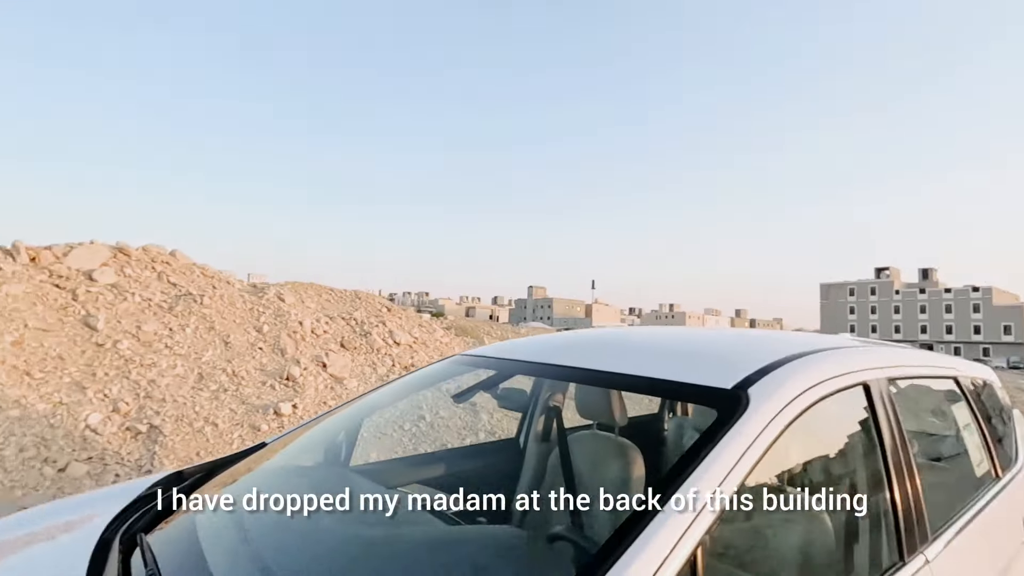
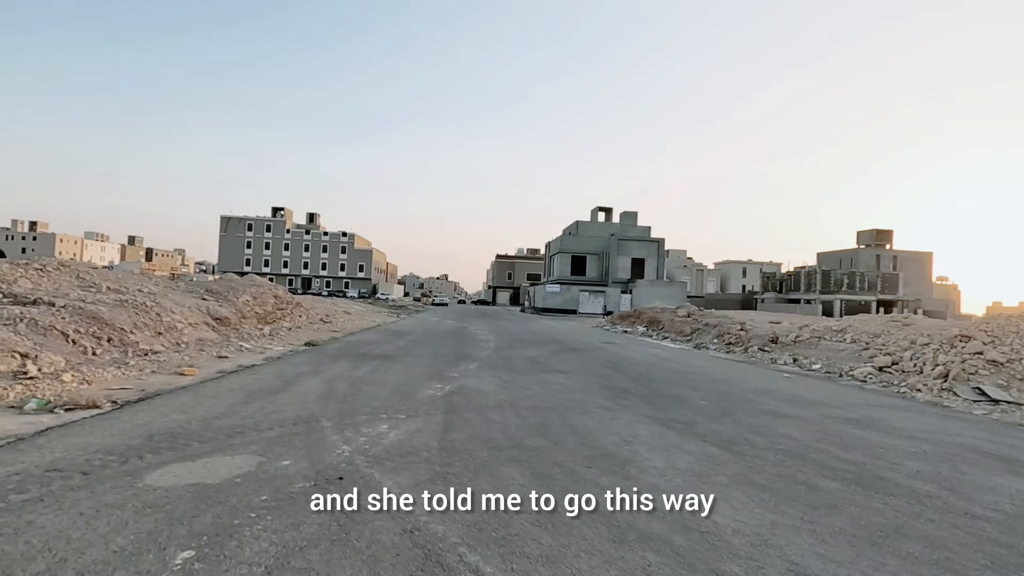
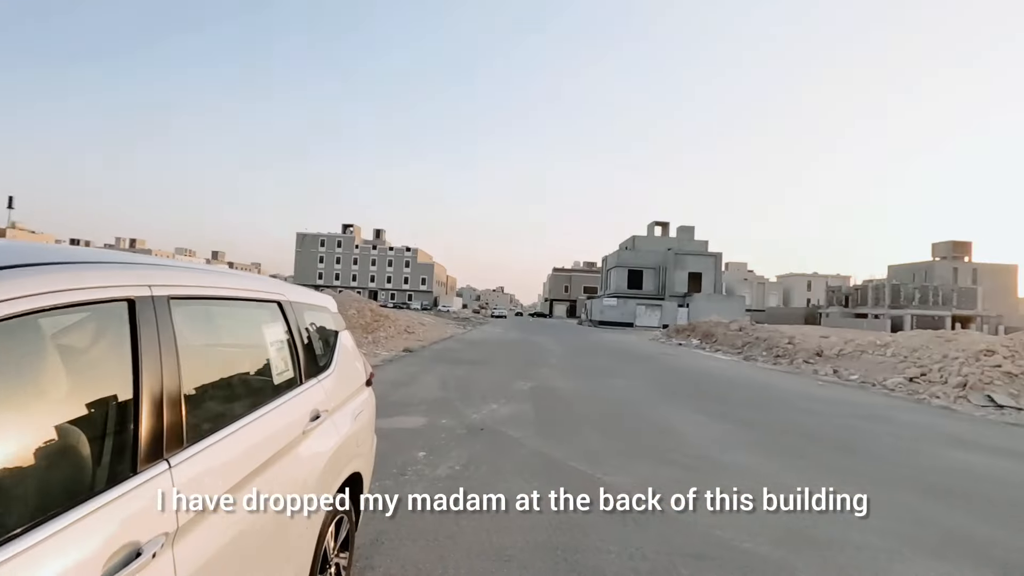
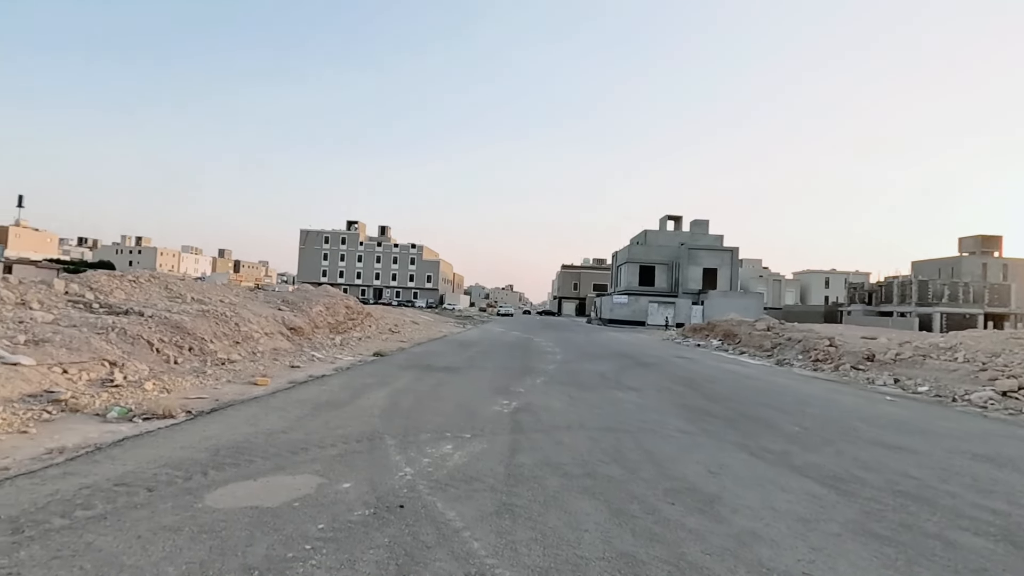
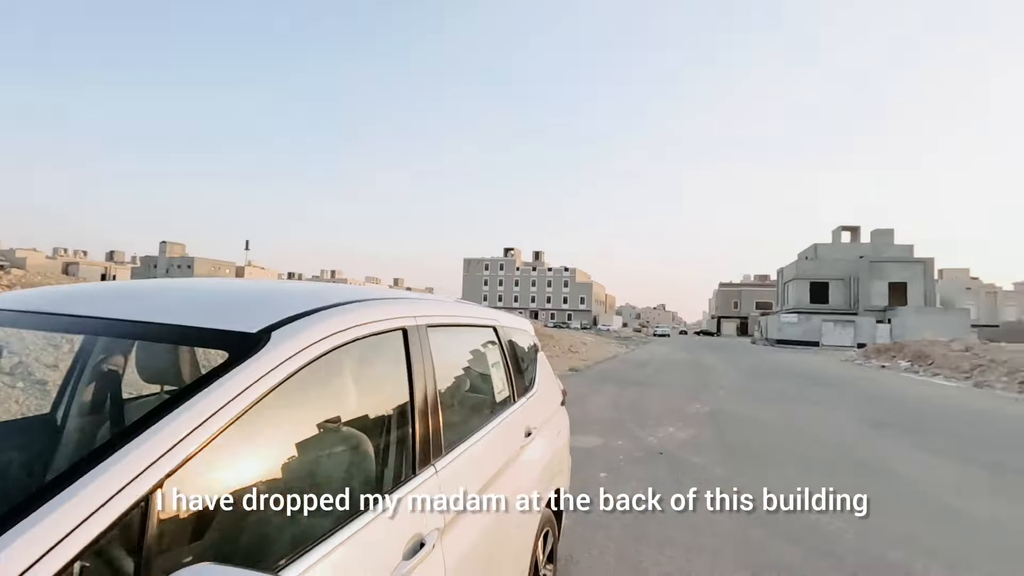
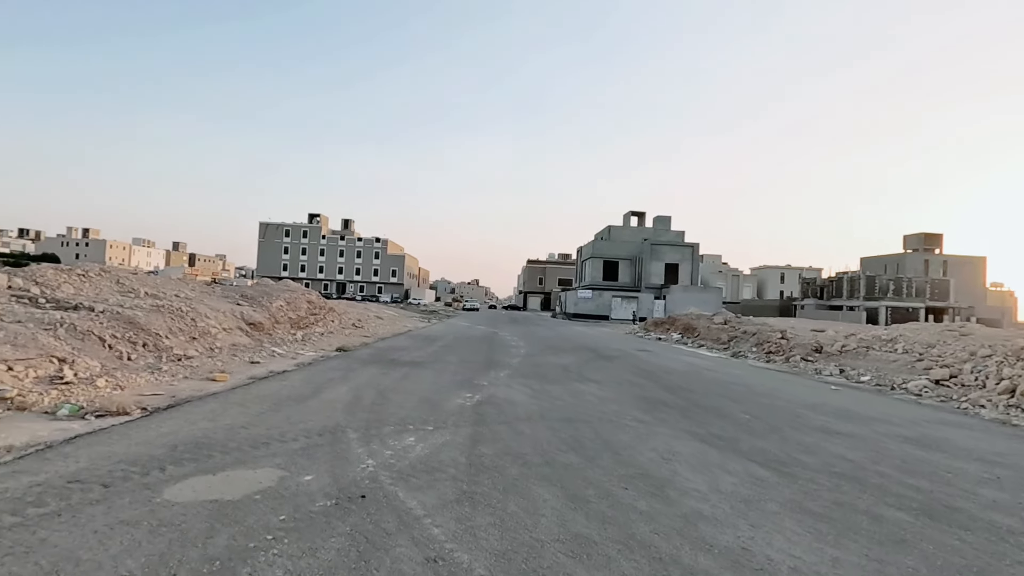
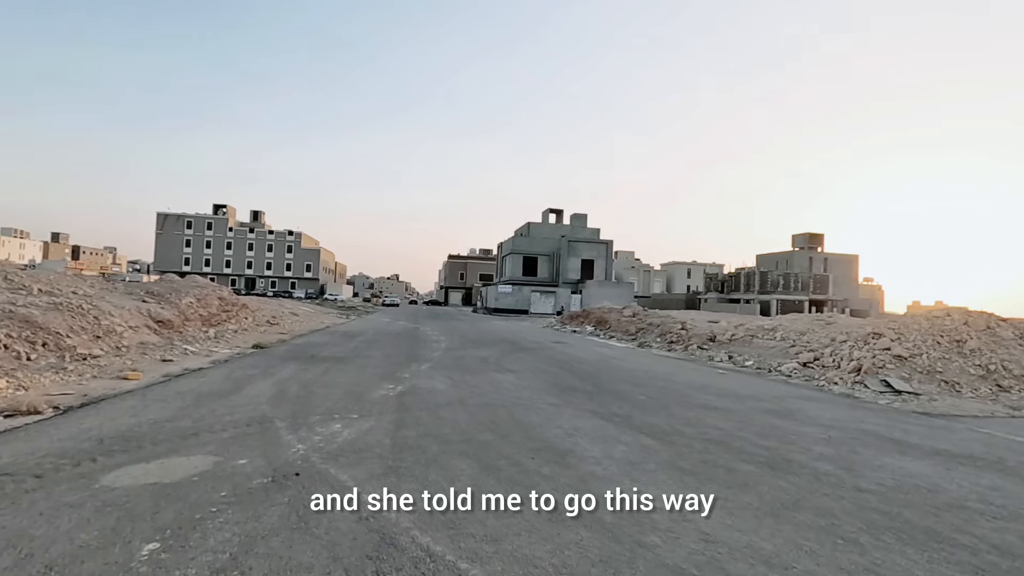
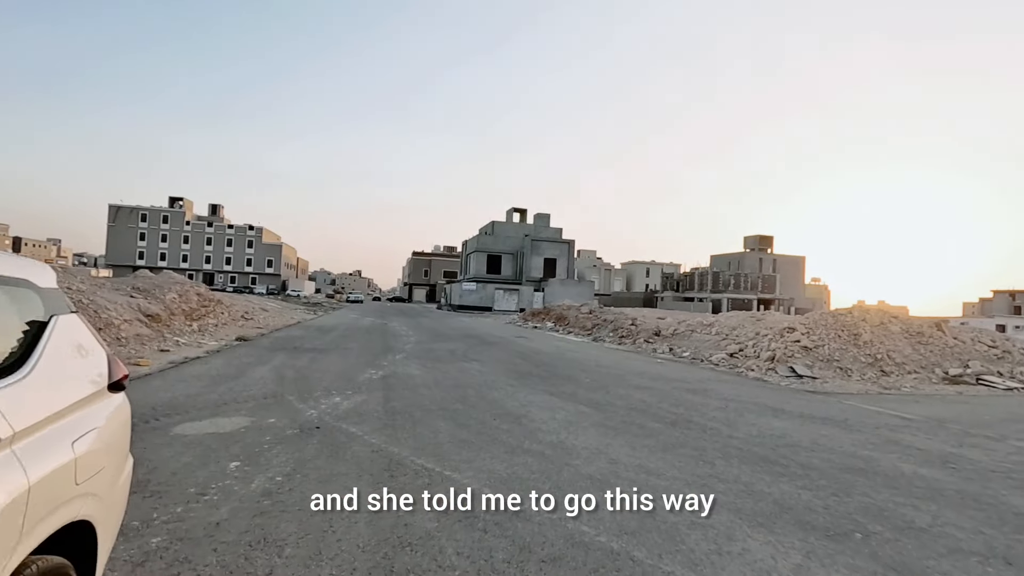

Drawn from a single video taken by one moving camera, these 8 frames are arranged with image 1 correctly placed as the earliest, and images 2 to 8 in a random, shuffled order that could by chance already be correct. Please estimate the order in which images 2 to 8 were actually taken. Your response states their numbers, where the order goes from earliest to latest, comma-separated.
5, 3, 8, 7, 2, 6, 4
